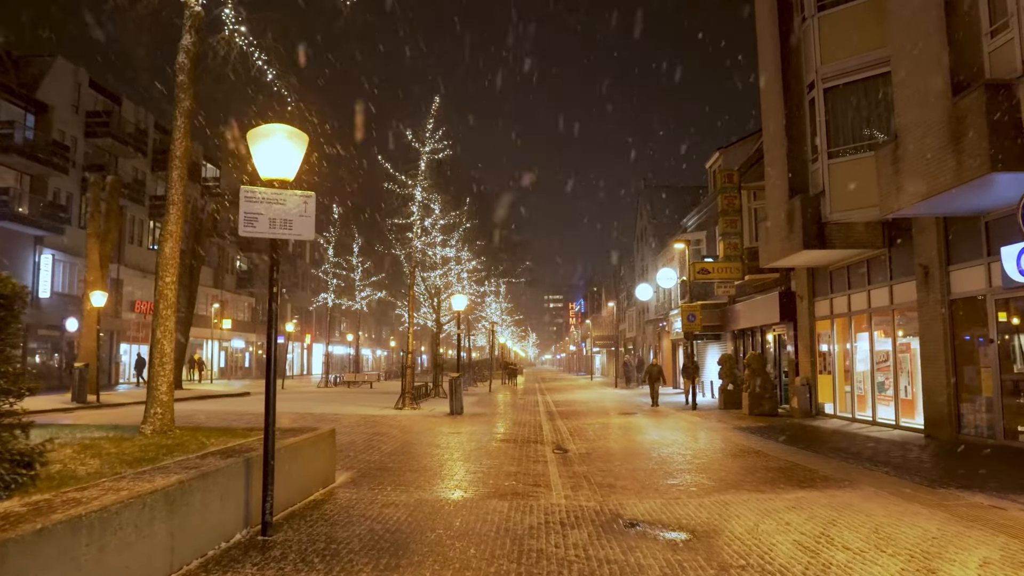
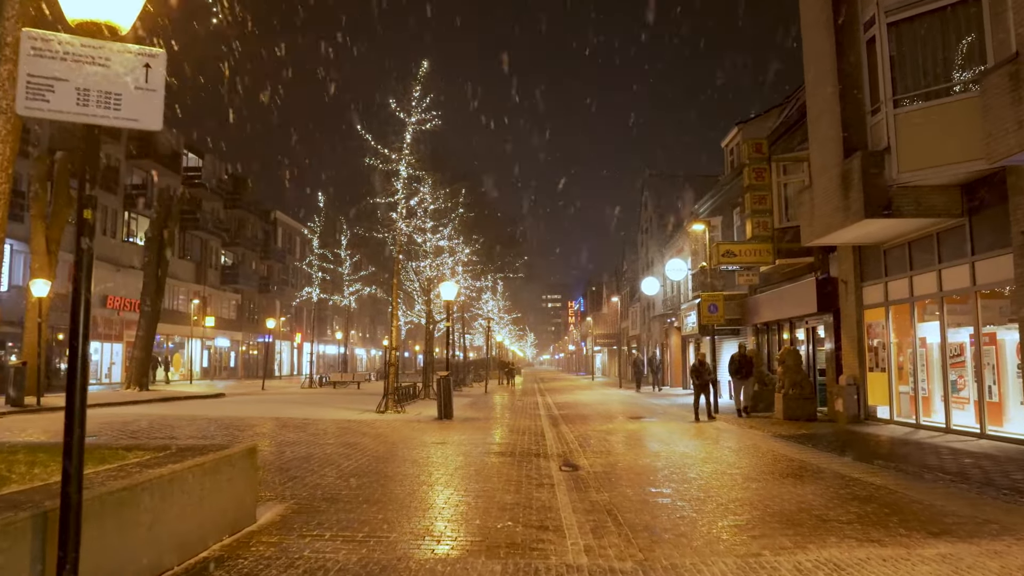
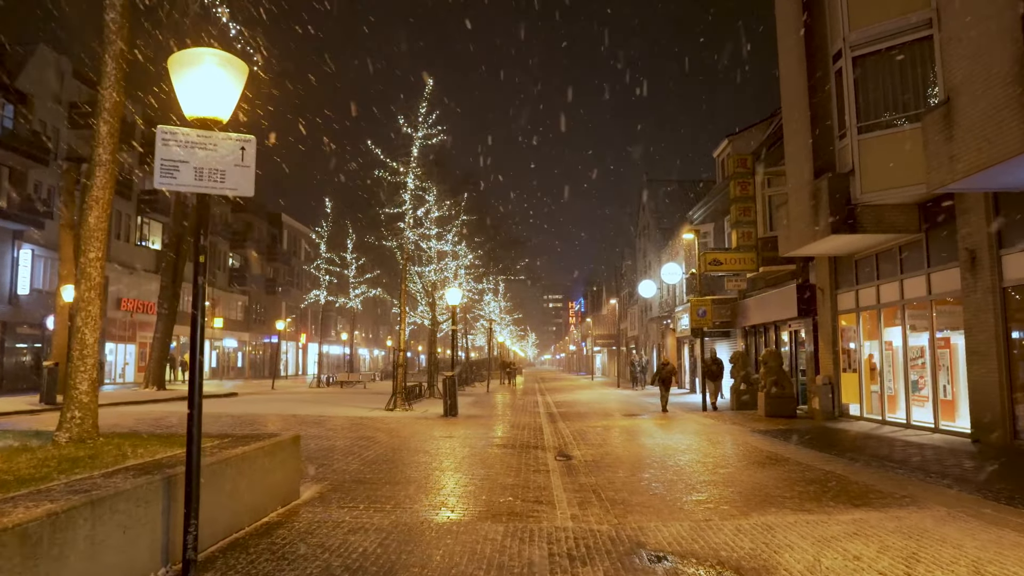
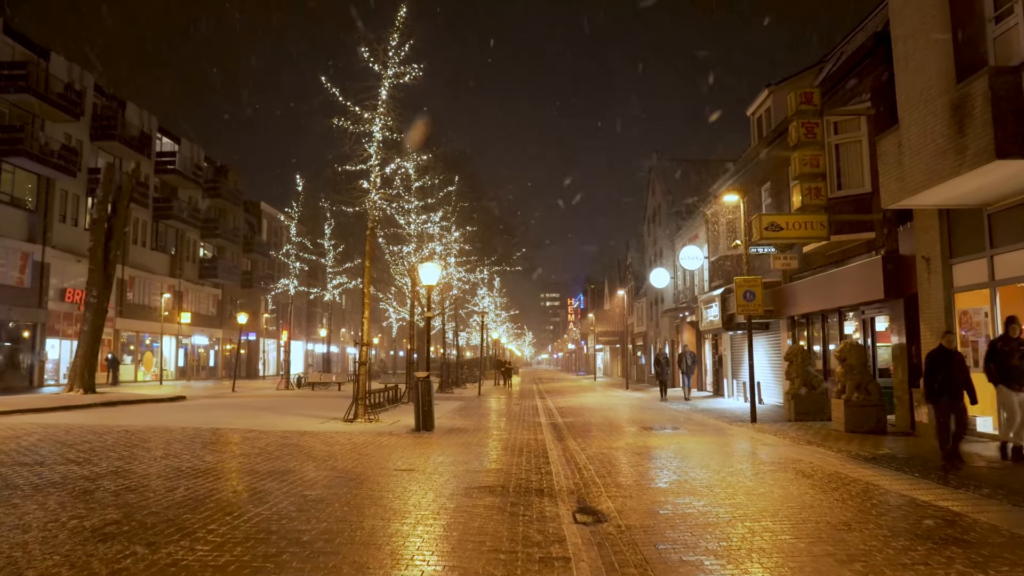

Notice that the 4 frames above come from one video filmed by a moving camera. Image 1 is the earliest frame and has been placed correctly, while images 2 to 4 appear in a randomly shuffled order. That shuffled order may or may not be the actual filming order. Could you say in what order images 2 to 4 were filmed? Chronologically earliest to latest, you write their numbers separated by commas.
3, 2, 4
